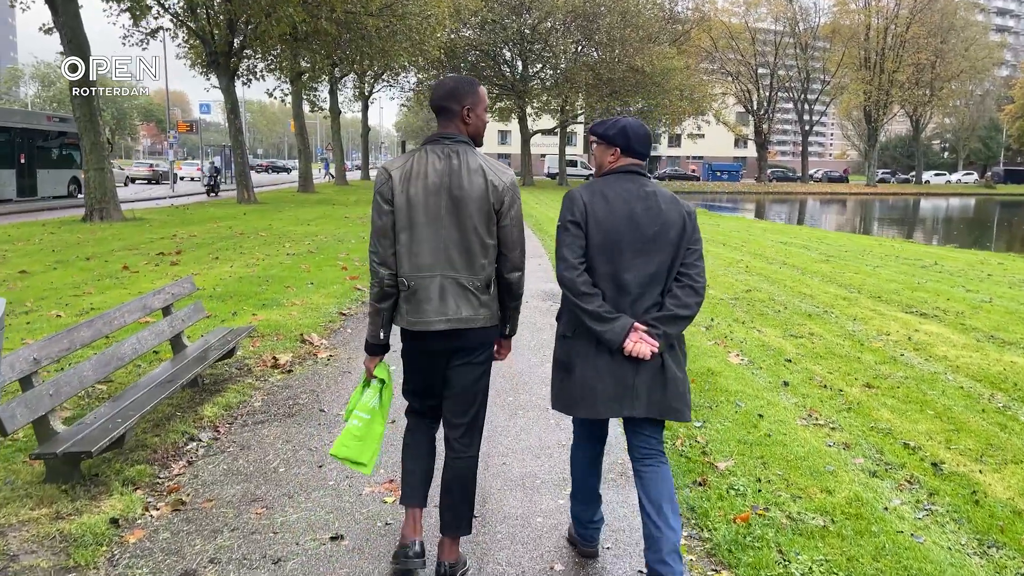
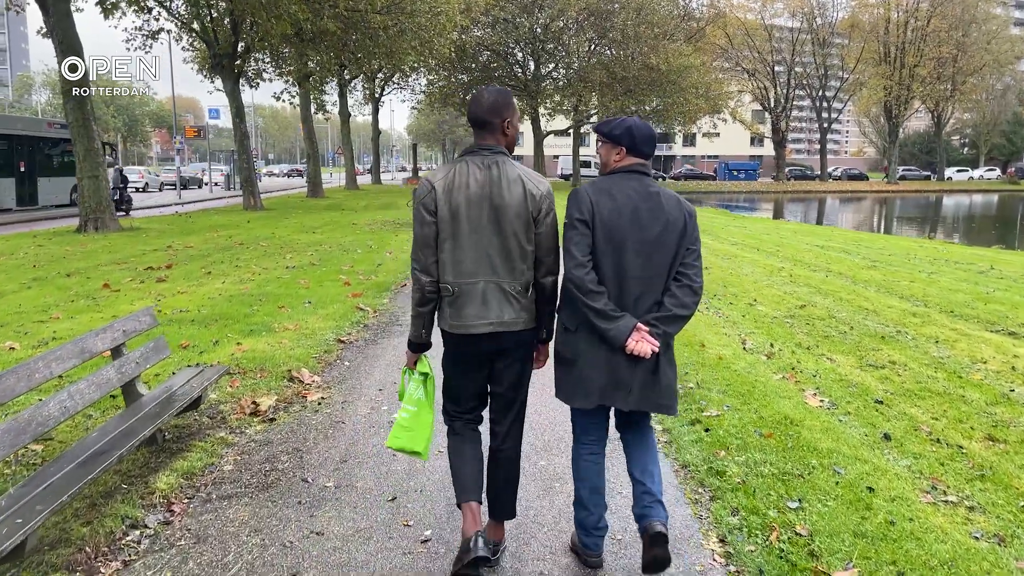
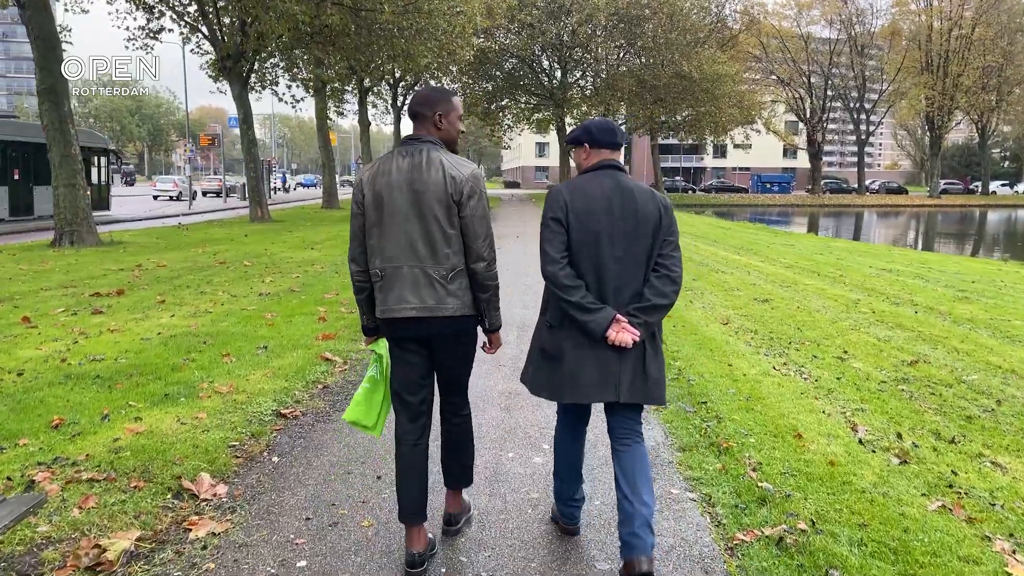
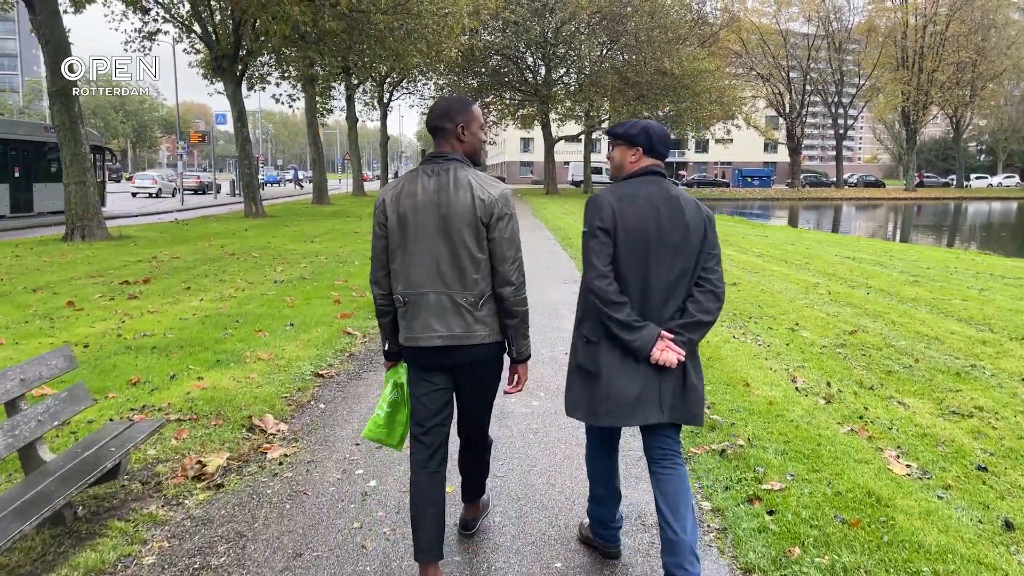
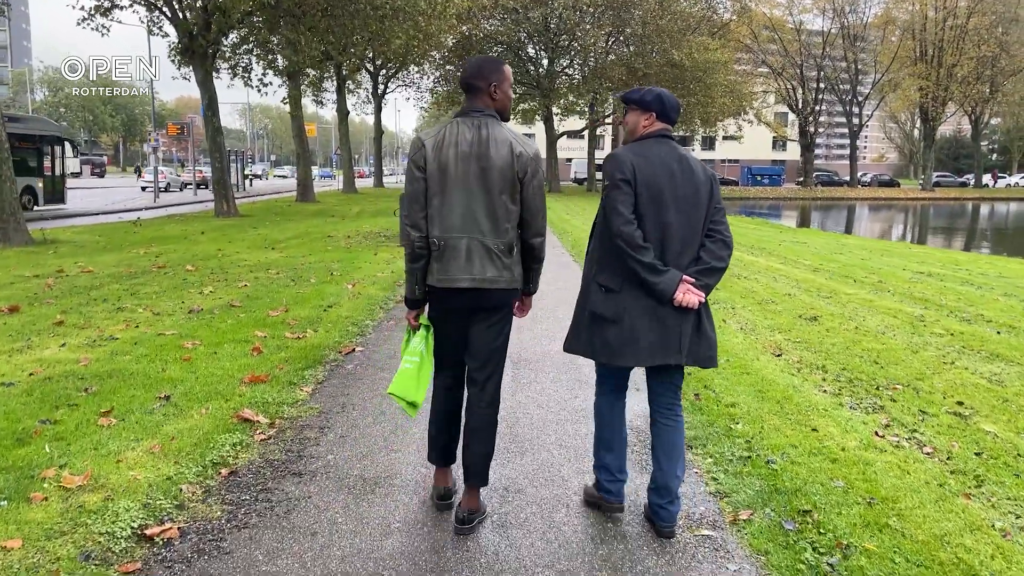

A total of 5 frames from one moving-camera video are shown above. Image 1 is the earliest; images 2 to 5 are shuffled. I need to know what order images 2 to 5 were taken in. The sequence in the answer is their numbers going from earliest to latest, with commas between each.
2, 4, 3, 5
